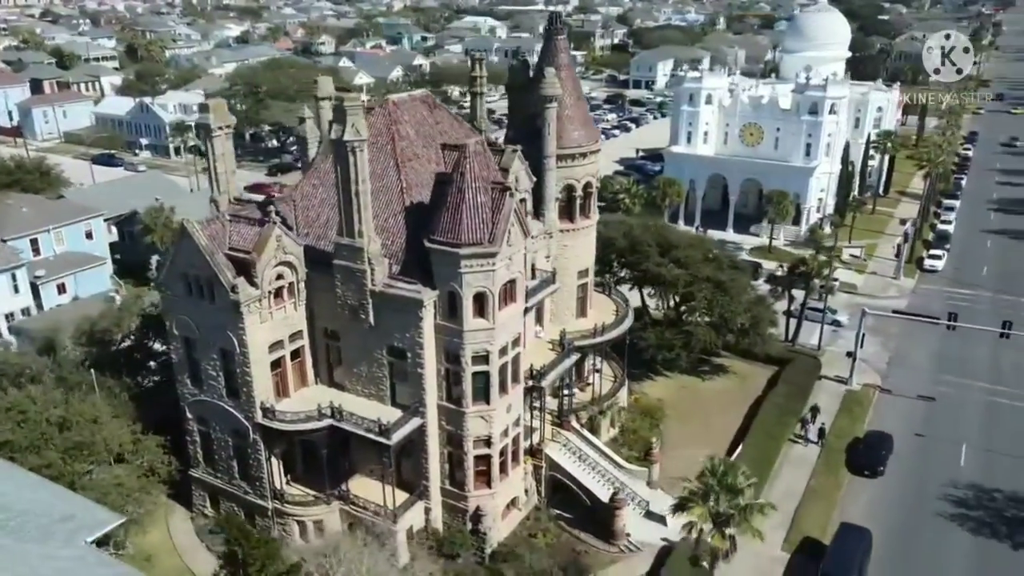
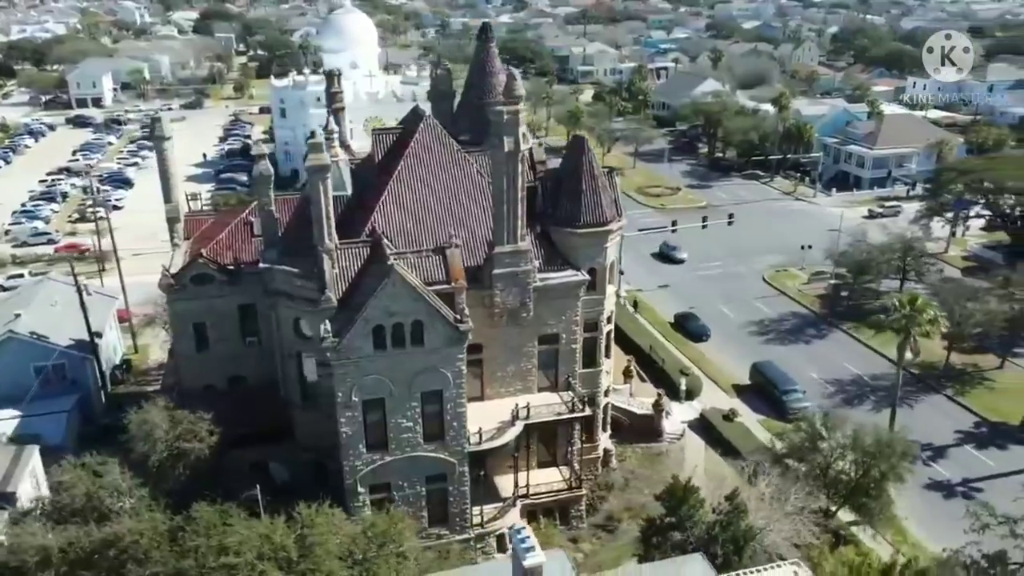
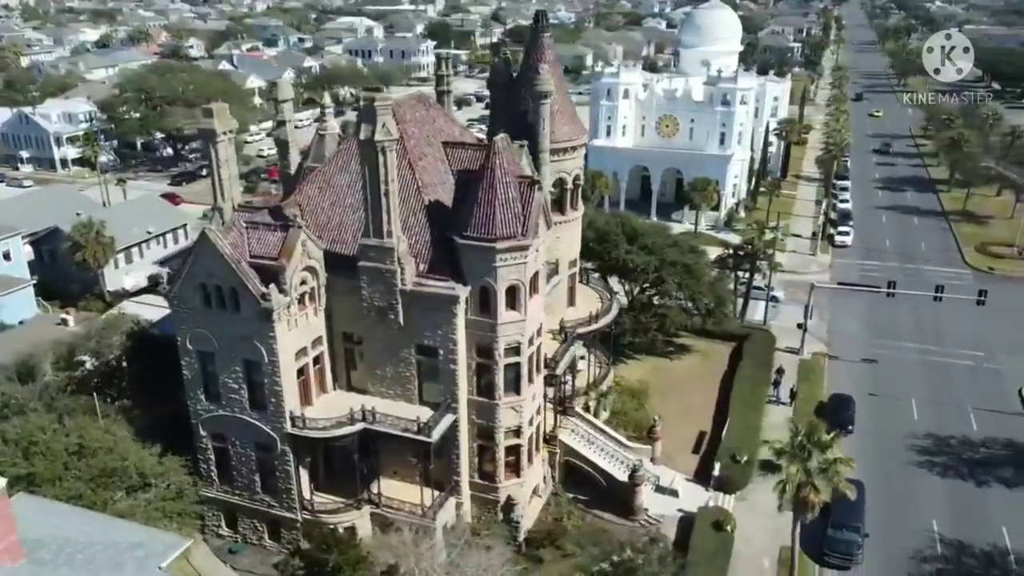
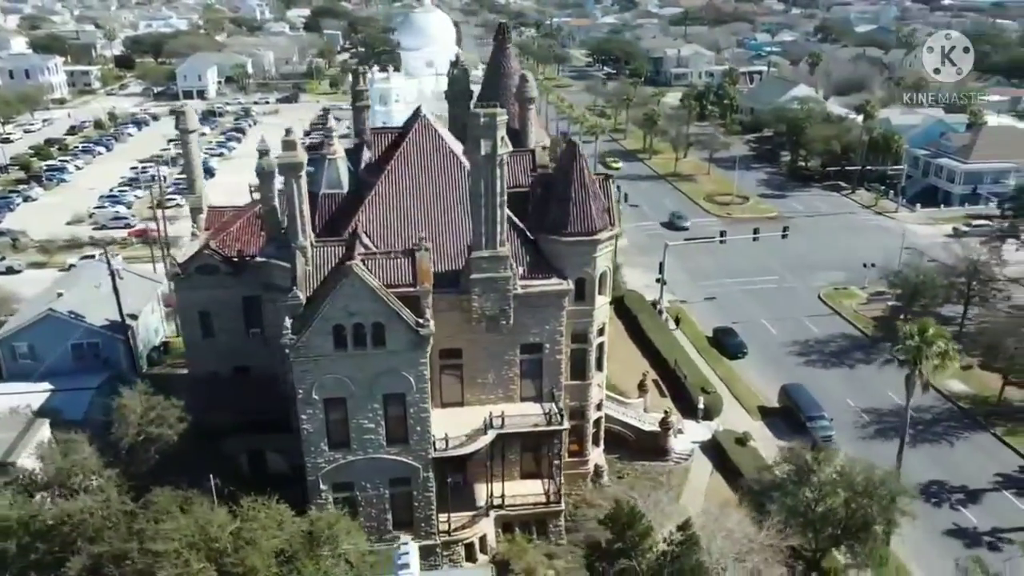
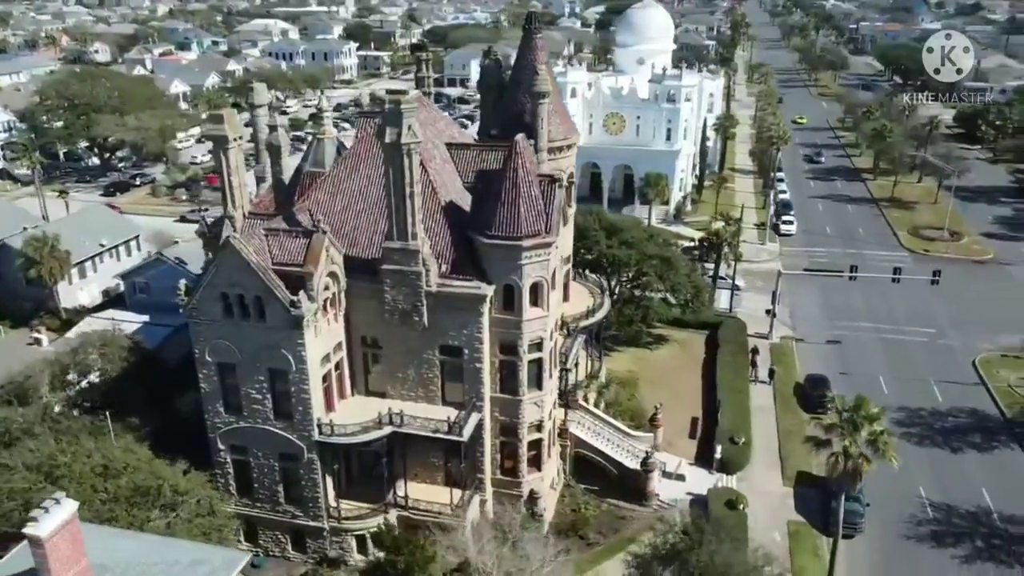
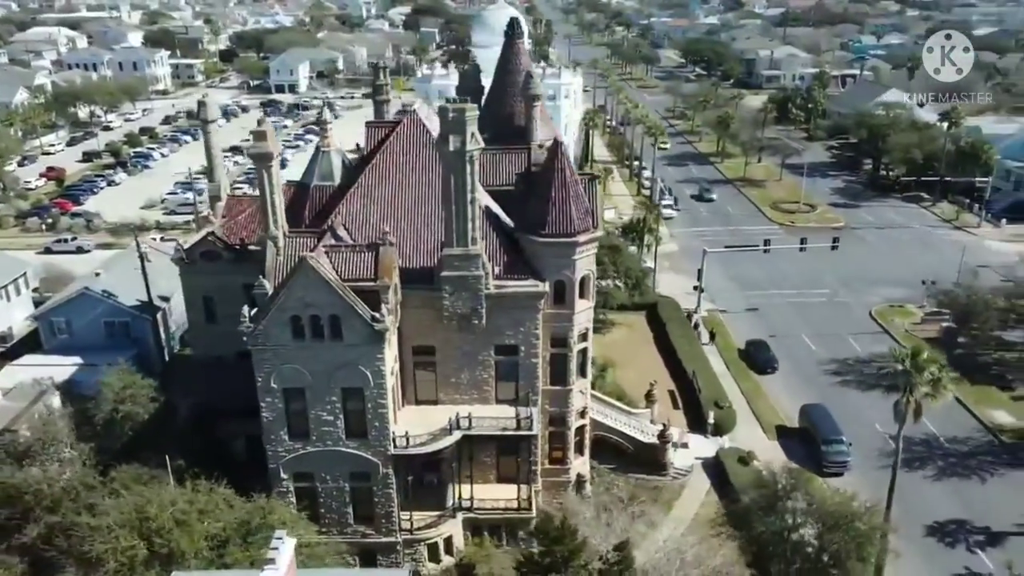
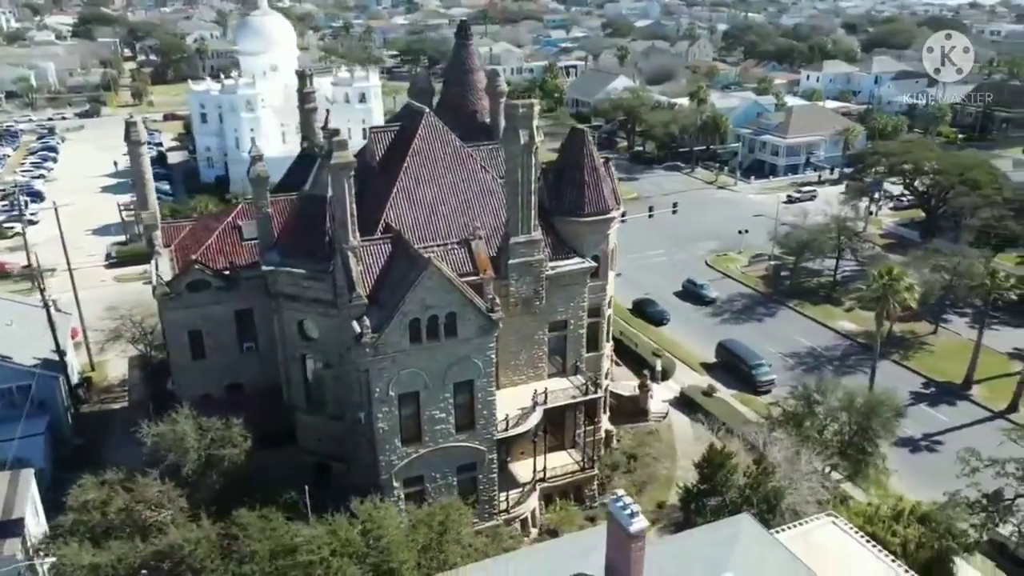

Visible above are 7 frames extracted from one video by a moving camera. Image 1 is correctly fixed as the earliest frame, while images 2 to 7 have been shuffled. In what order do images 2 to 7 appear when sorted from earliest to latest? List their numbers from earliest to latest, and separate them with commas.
3, 5, 6, 4, 2, 7
